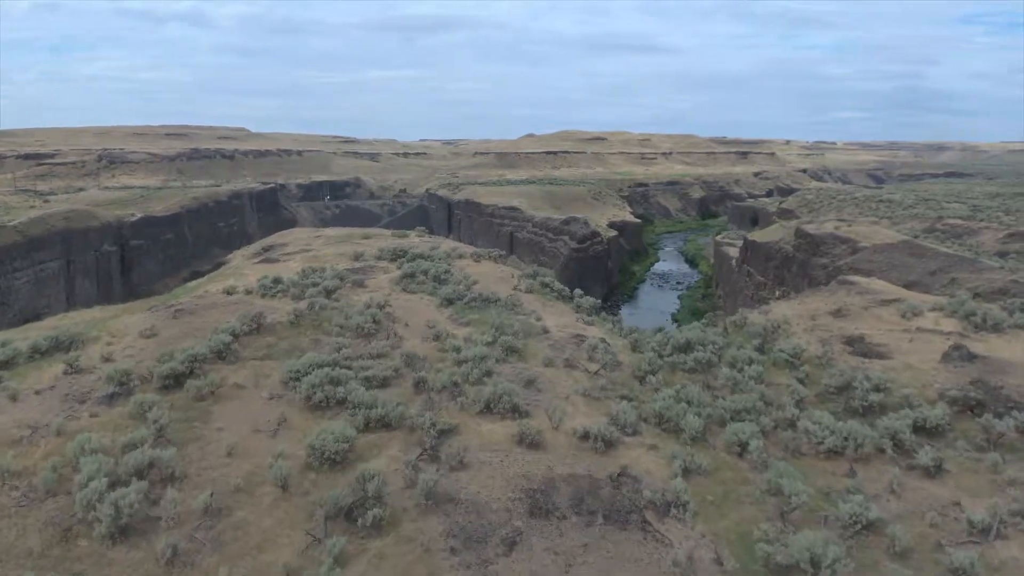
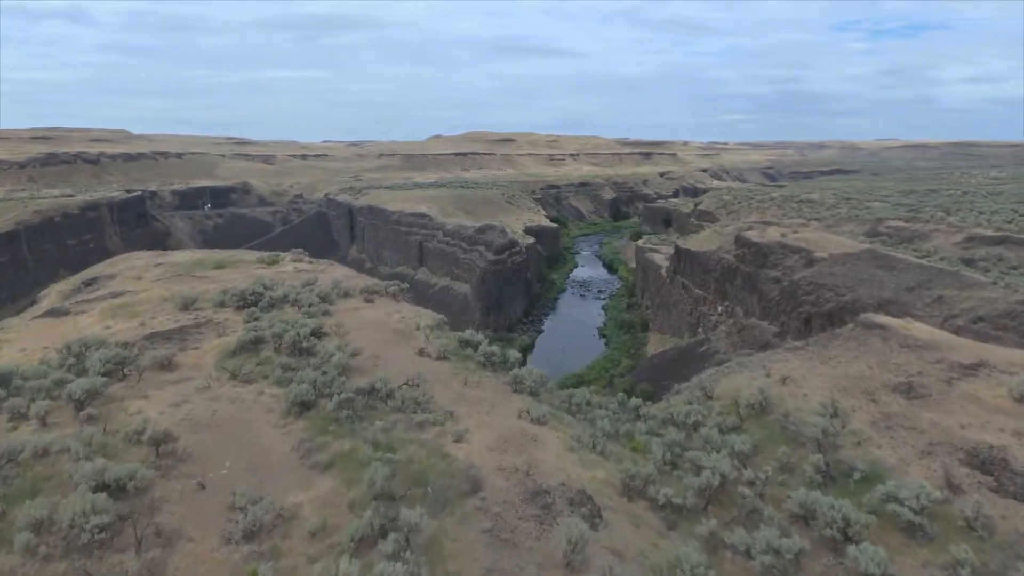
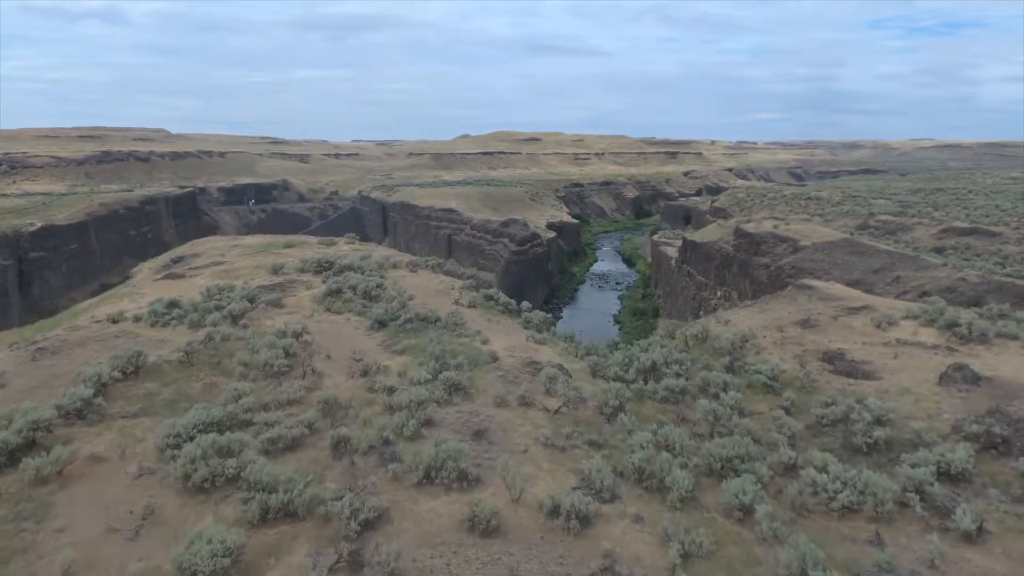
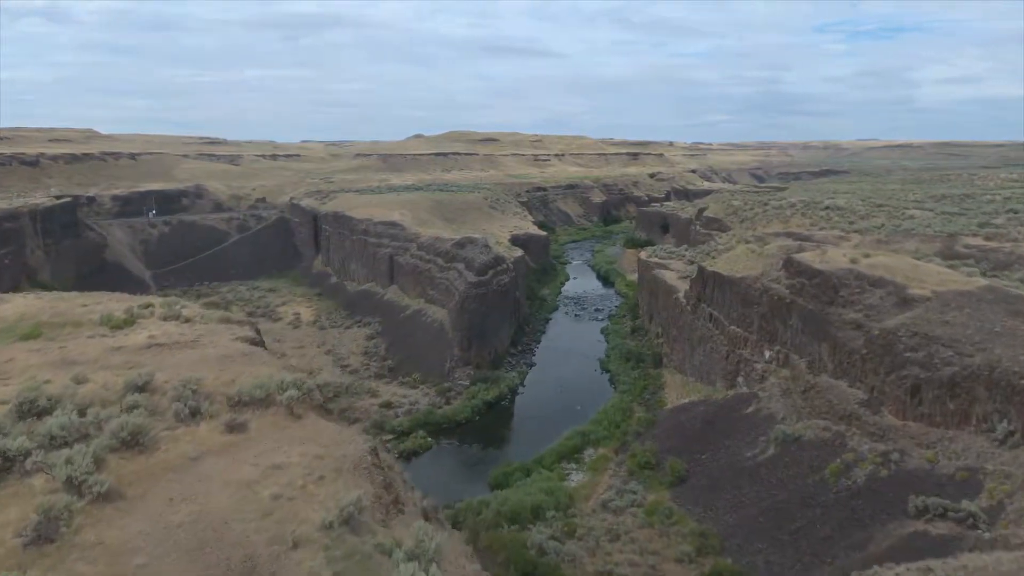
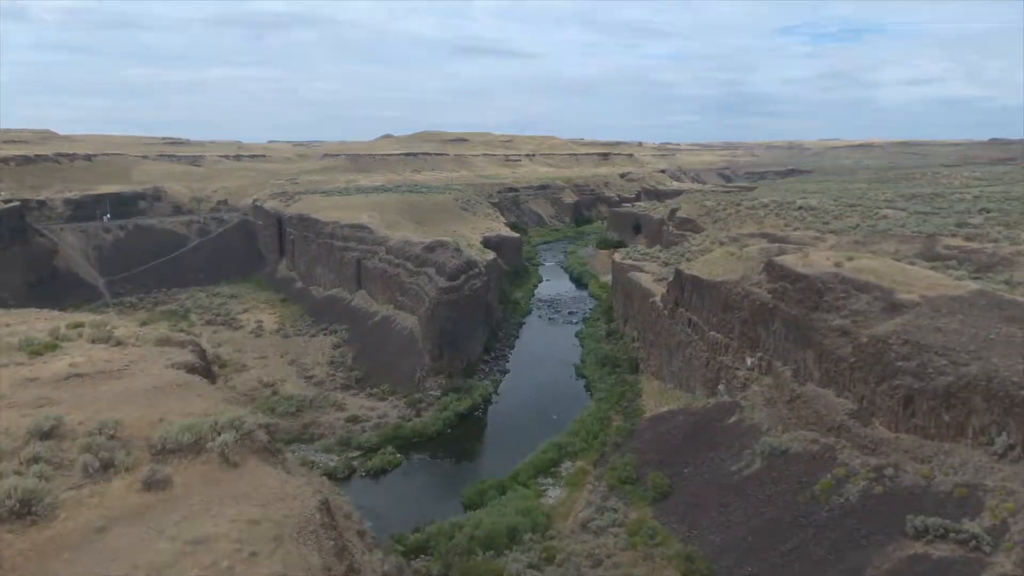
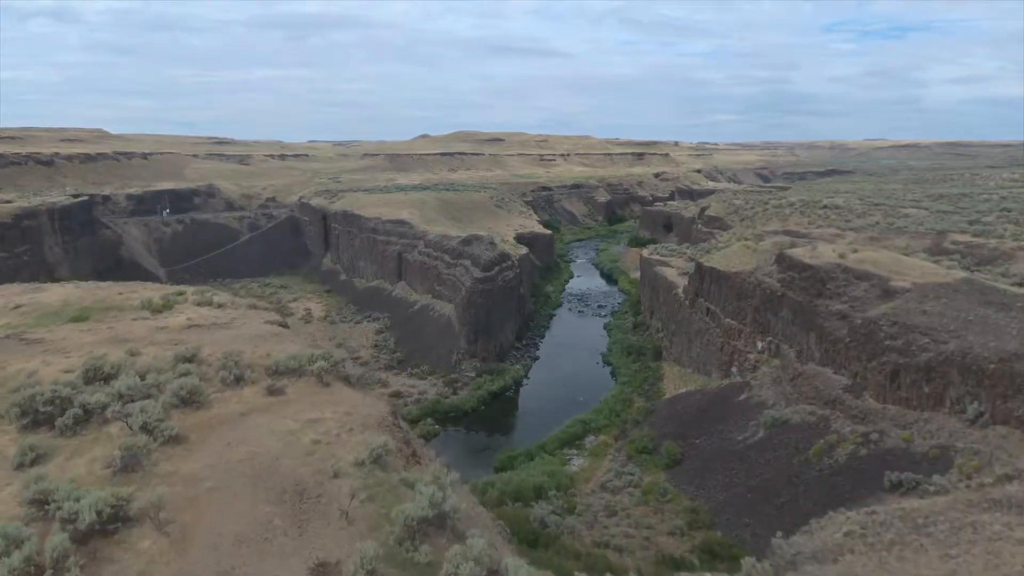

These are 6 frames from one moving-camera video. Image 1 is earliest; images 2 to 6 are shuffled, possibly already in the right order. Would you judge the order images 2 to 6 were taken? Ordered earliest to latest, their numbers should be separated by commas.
3, 2, 6, 4, 5
